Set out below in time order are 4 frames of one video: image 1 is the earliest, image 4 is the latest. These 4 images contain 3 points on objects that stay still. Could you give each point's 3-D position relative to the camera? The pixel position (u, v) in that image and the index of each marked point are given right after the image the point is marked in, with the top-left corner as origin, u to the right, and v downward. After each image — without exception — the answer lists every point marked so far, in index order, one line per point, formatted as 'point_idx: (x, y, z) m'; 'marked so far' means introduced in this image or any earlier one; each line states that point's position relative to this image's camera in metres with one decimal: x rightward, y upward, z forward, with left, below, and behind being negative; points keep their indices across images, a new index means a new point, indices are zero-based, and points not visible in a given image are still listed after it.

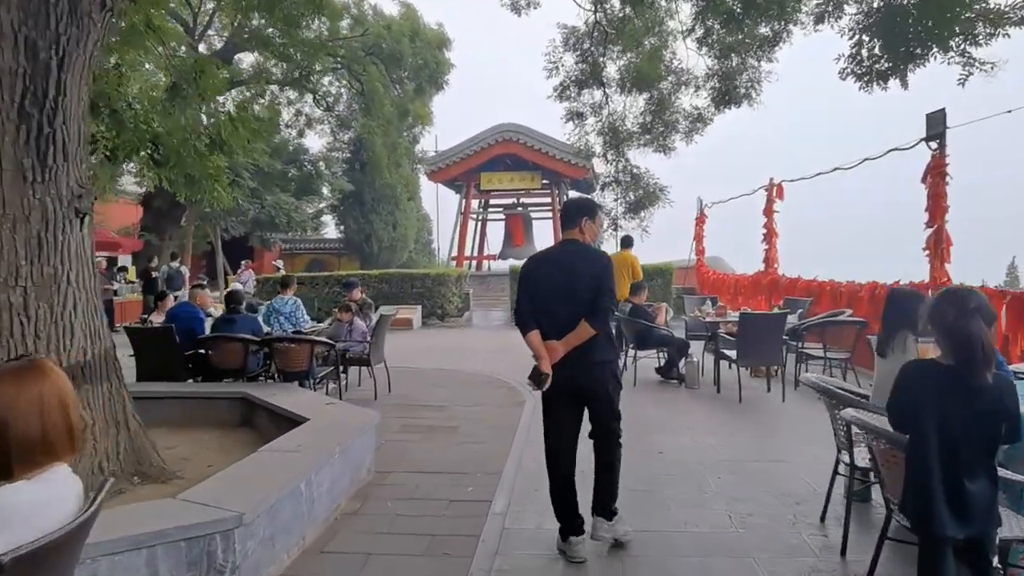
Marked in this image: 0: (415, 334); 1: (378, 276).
0: (-1.7, -0.8, +12.5) m
1: (-2.7, +0.2, +14.3) m
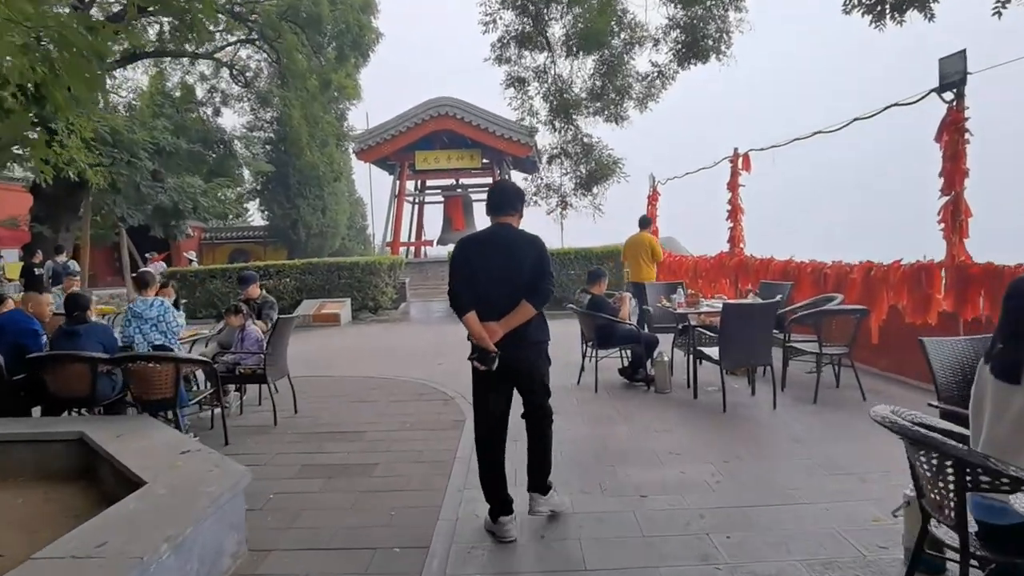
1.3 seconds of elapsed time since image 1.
0: (-2.7, -0.7, +11.1) m
1: (-3.8, +0.4, +12.8) m
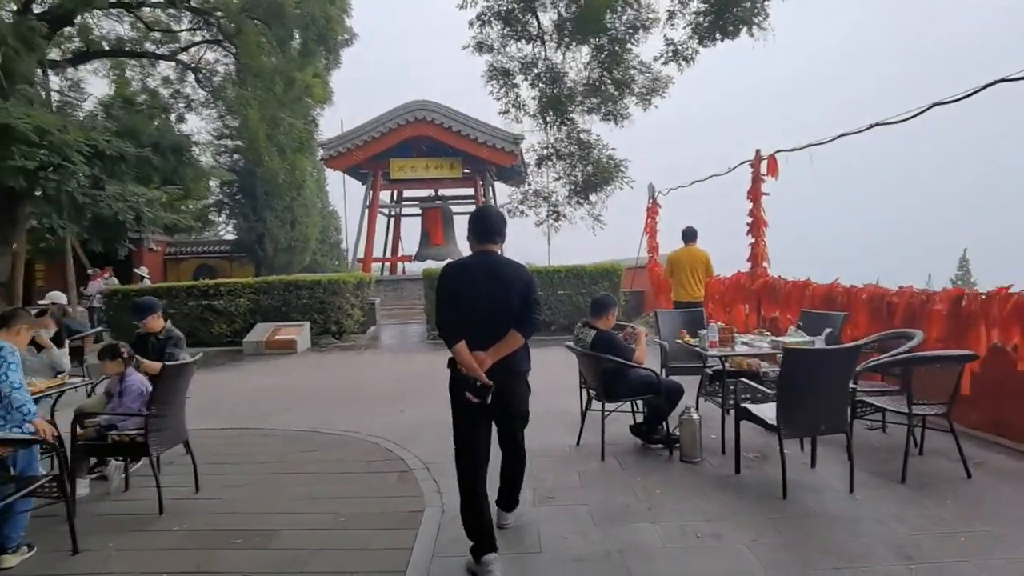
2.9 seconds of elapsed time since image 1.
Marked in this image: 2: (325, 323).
0: (-2.9, -1.0, +9.6) m
1: (-4.1, +0.1, +11.3) m
2: (-3.0, -0.6, +11.3) m
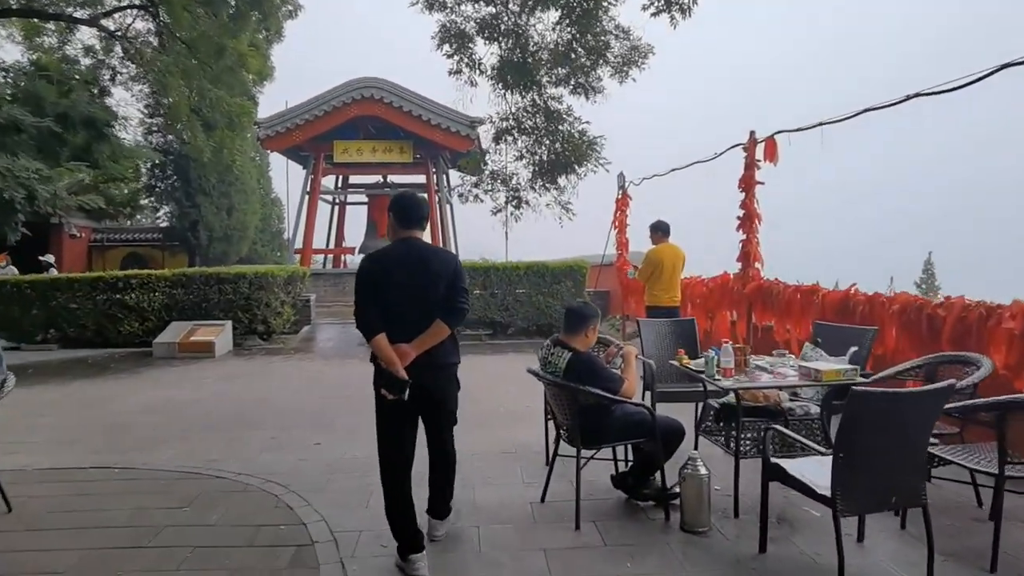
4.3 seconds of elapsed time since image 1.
0: (-3.5, -0.9, +8.2) m
1: (-4.7, +0.1, +9.8) m
2: (-3.6, -0.5, +9.9) m
